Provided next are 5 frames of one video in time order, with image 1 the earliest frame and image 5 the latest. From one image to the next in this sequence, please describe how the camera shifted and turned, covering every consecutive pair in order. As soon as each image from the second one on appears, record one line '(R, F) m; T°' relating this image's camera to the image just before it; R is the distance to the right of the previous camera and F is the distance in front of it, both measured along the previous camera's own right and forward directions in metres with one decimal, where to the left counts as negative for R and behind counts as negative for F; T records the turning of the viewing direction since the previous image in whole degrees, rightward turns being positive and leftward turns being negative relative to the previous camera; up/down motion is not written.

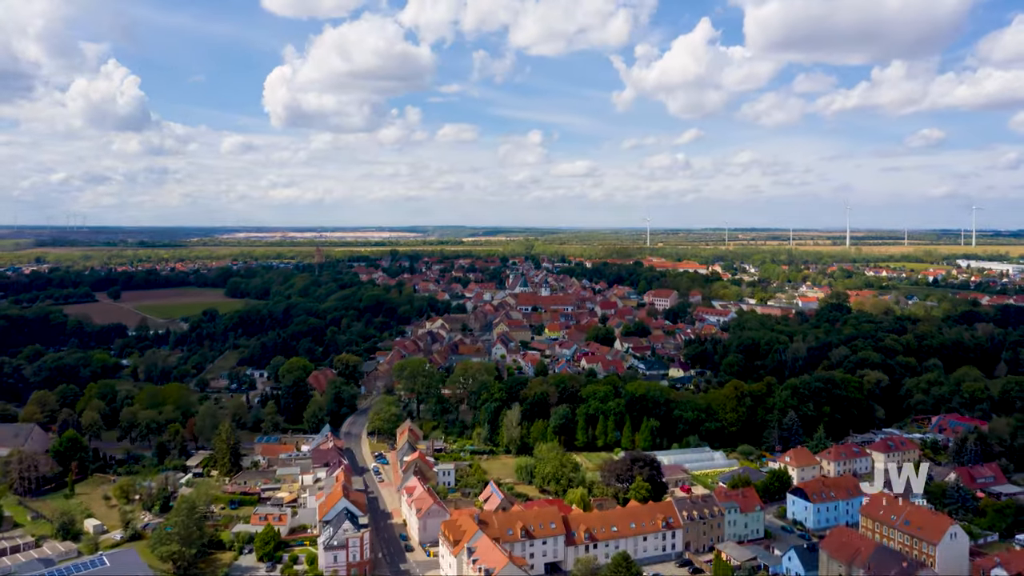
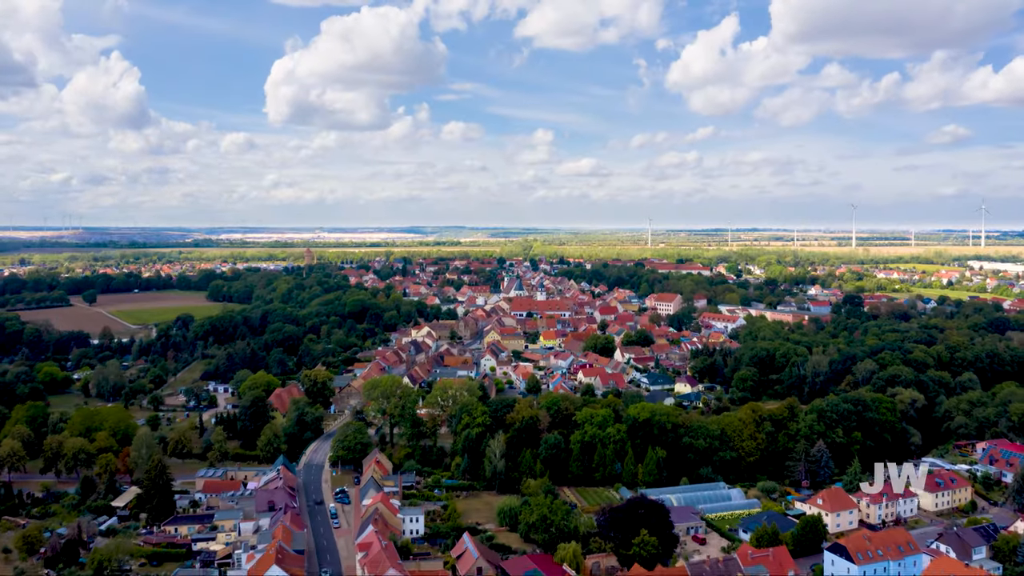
(+0.6, +4.6) m; 0°
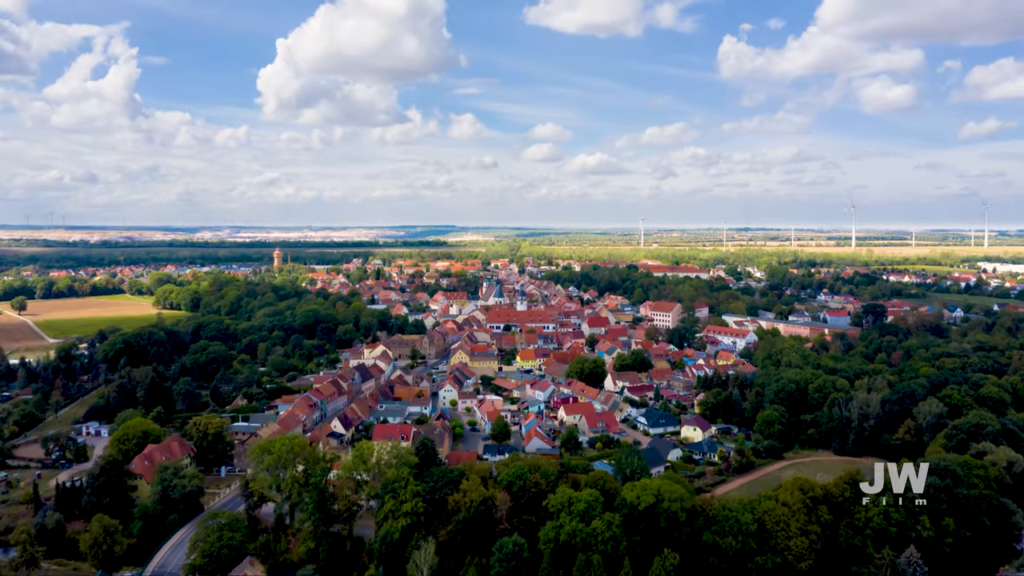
(+1.2, +9.6) m; +1°
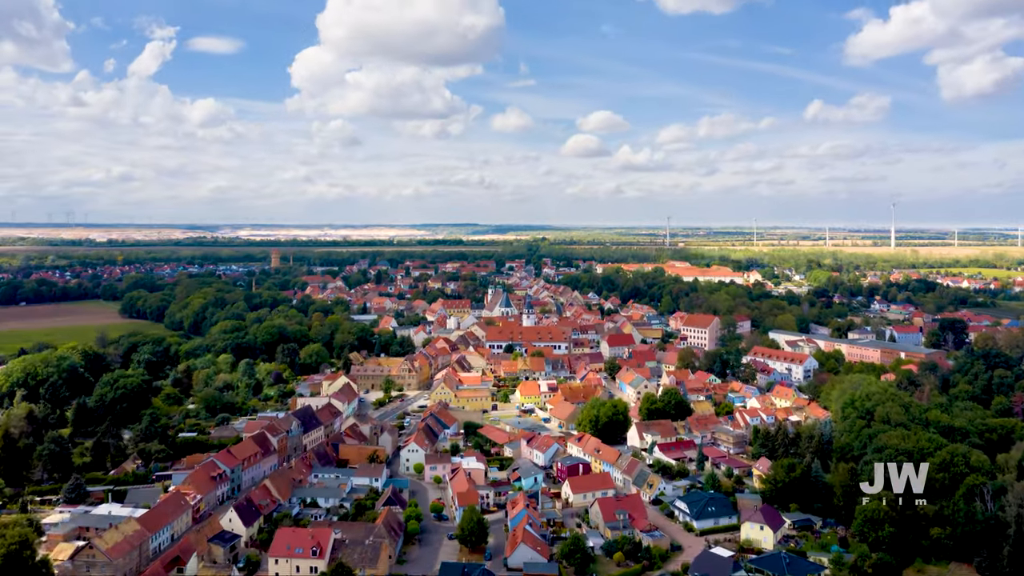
(+1.2, +11.0) m; -2°
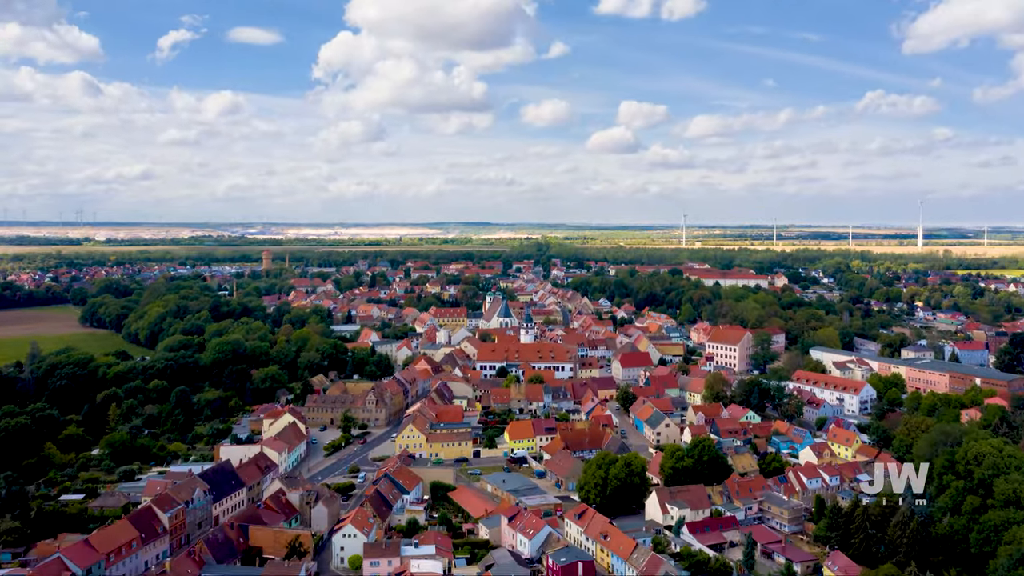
(+1.0, +8.2) m; -1°
